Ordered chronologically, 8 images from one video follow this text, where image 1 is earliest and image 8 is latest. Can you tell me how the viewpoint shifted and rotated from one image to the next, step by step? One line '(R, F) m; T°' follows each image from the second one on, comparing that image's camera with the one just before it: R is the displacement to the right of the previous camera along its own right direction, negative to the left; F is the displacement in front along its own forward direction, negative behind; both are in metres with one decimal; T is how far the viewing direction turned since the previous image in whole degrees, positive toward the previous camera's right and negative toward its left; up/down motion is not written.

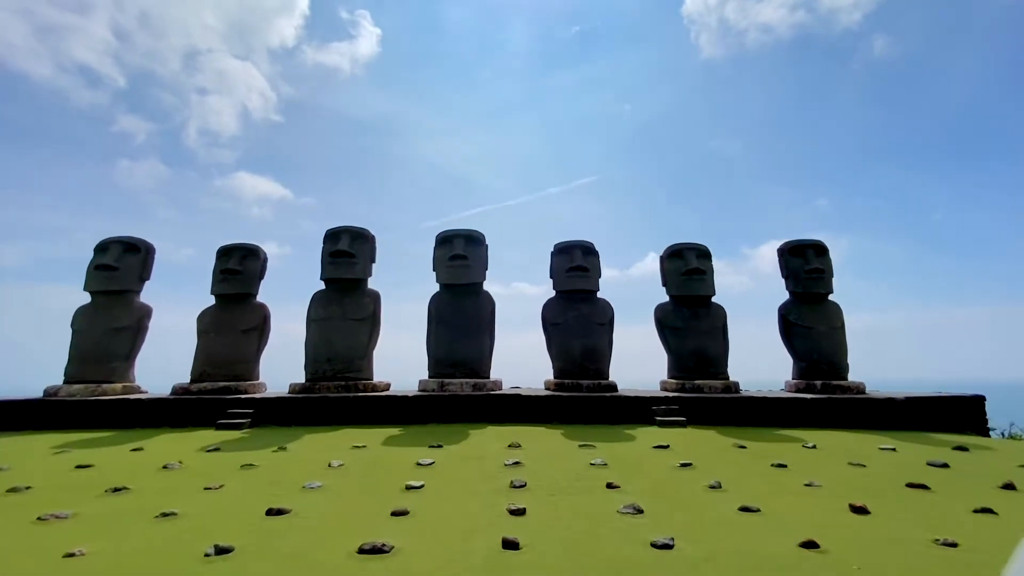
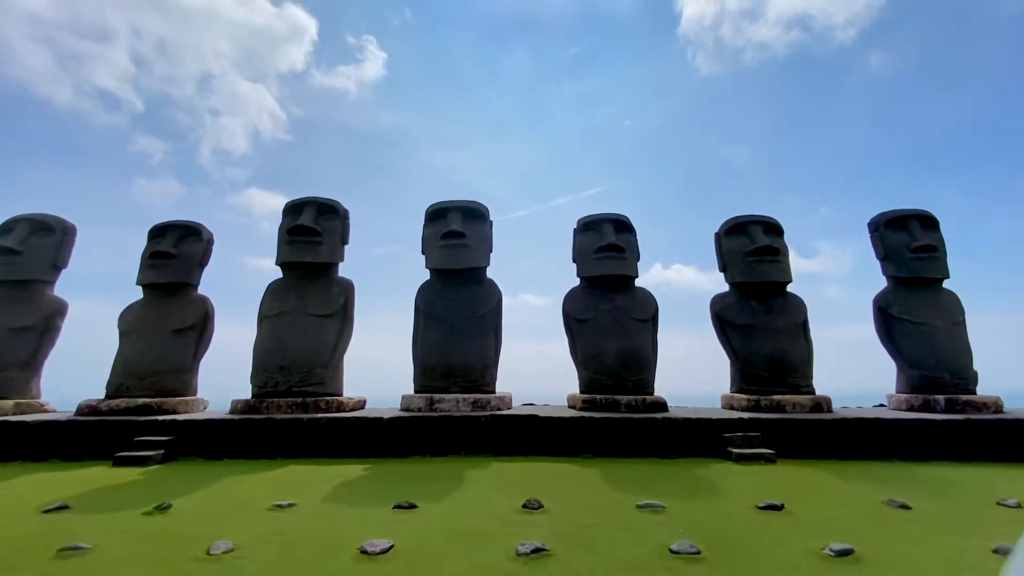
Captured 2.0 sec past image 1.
(-0.1, +2.3) m; -1°
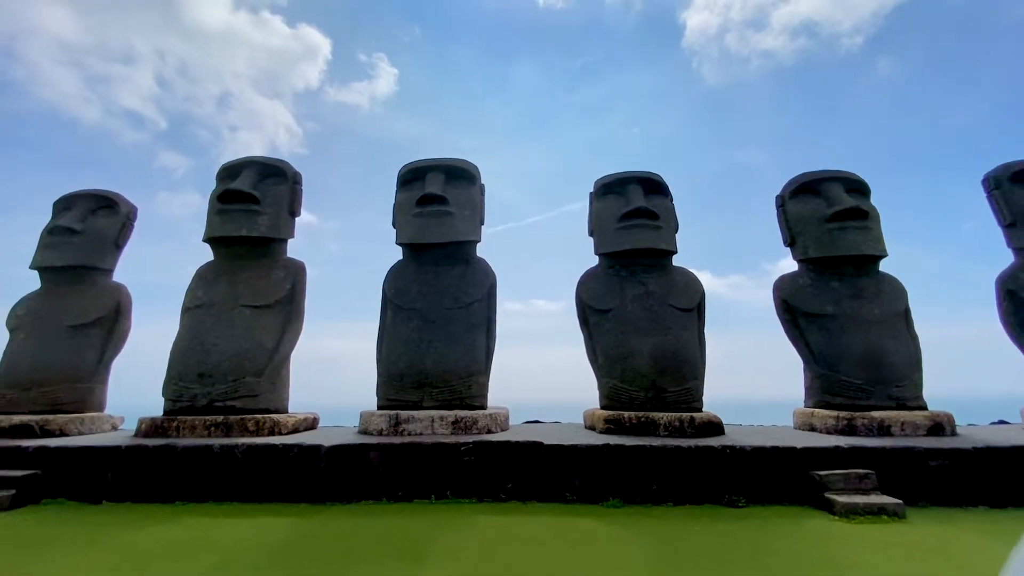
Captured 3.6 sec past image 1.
(+0.2, +1.8) m; -2°
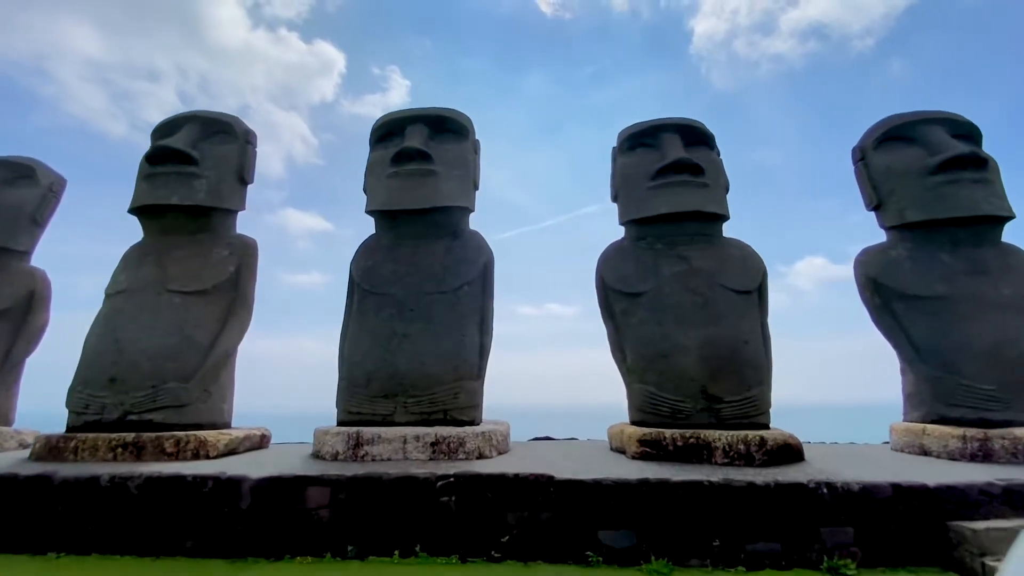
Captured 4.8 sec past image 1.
(+0.1, +1.3) m; -2°
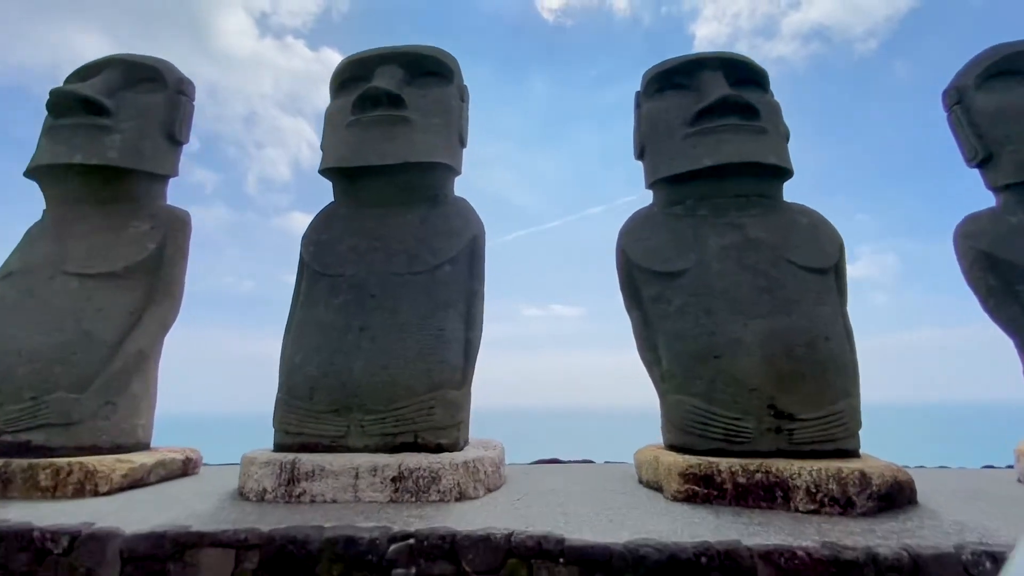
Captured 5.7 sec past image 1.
(+0.1, +1.0) m; -1°
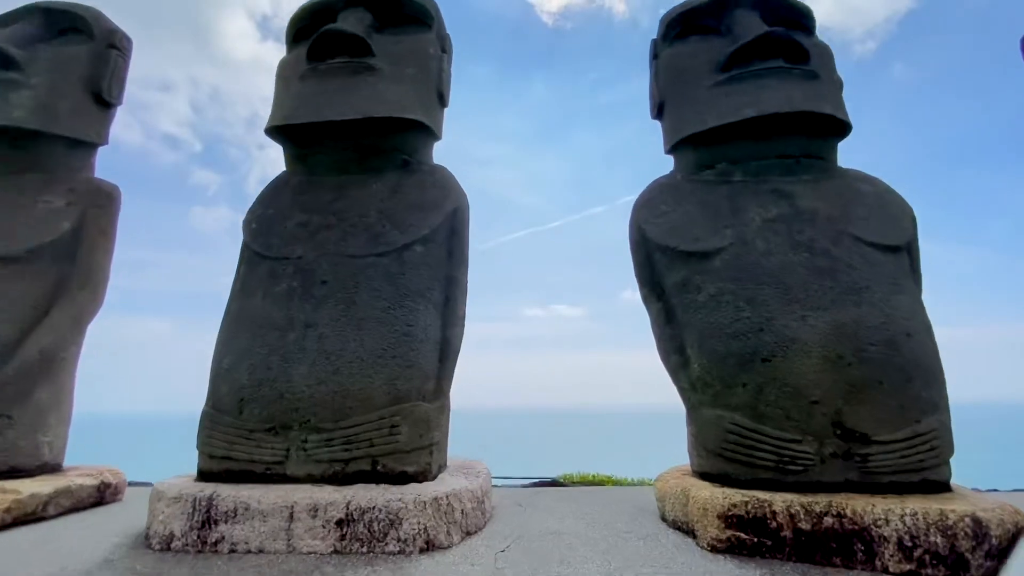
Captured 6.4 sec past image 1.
(+0.1, +0.6) m; 0°
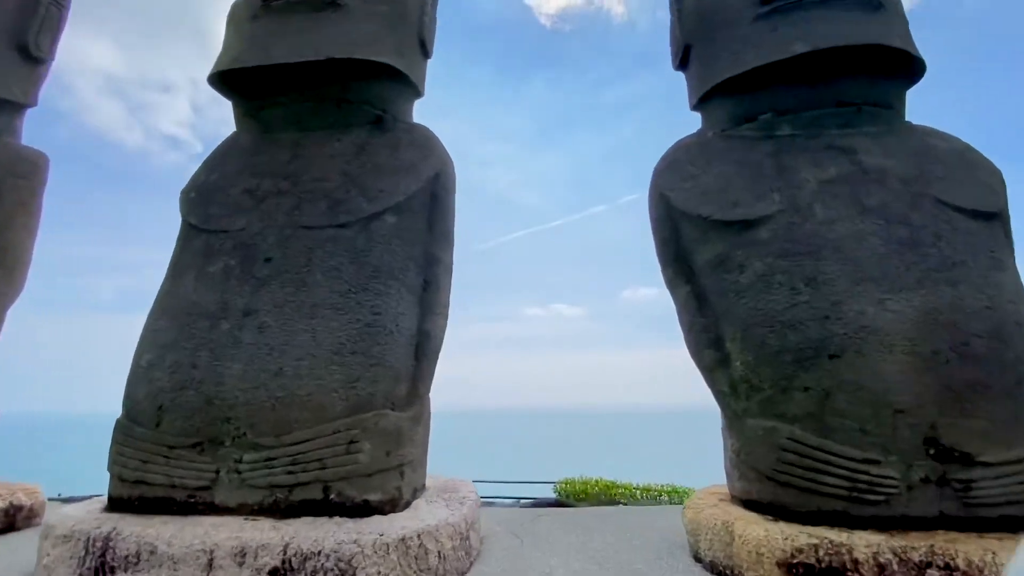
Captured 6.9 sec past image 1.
(0.0, +0.5) m; 0°
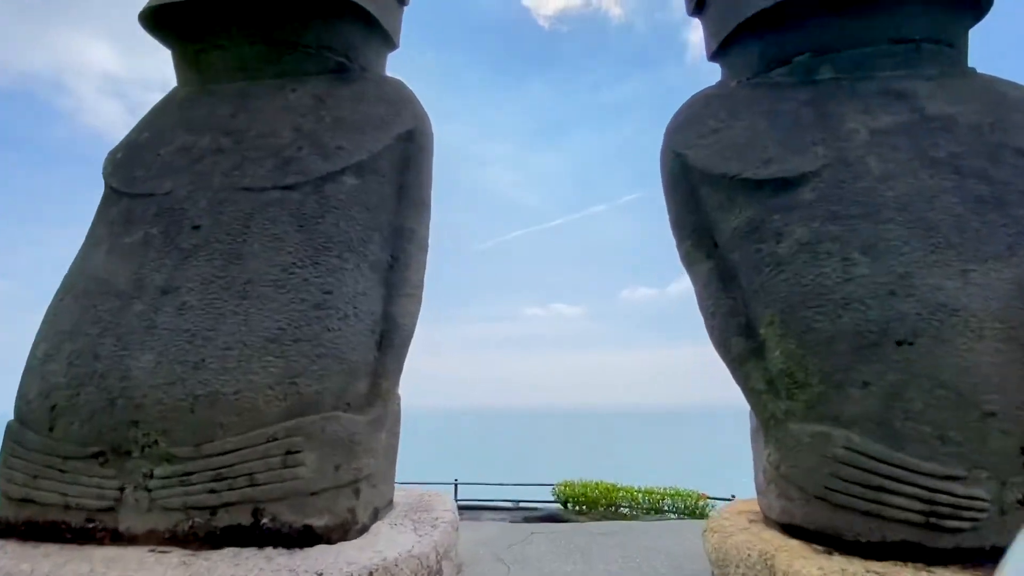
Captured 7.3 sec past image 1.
(+0.1, +0.4) m; 0°
